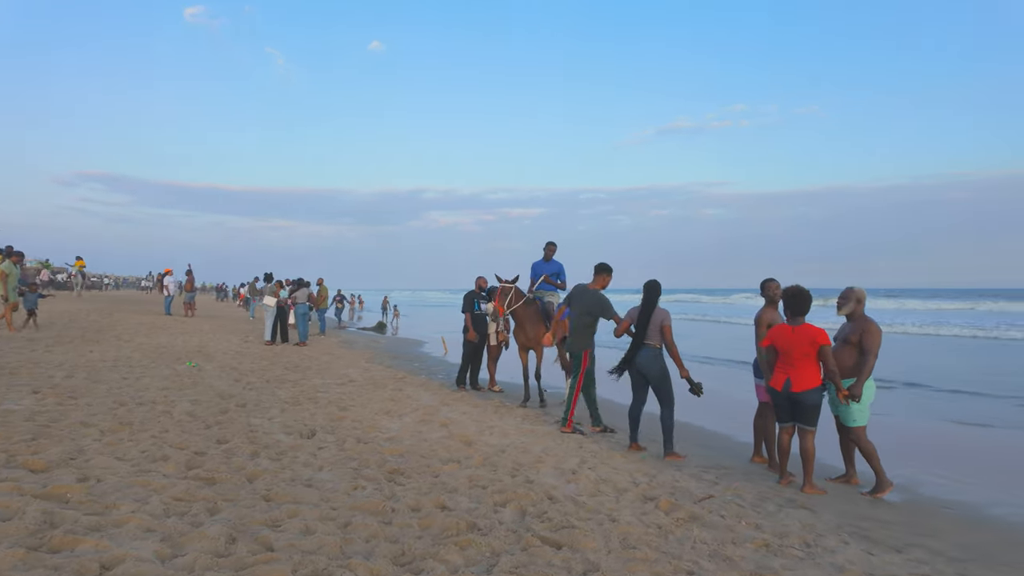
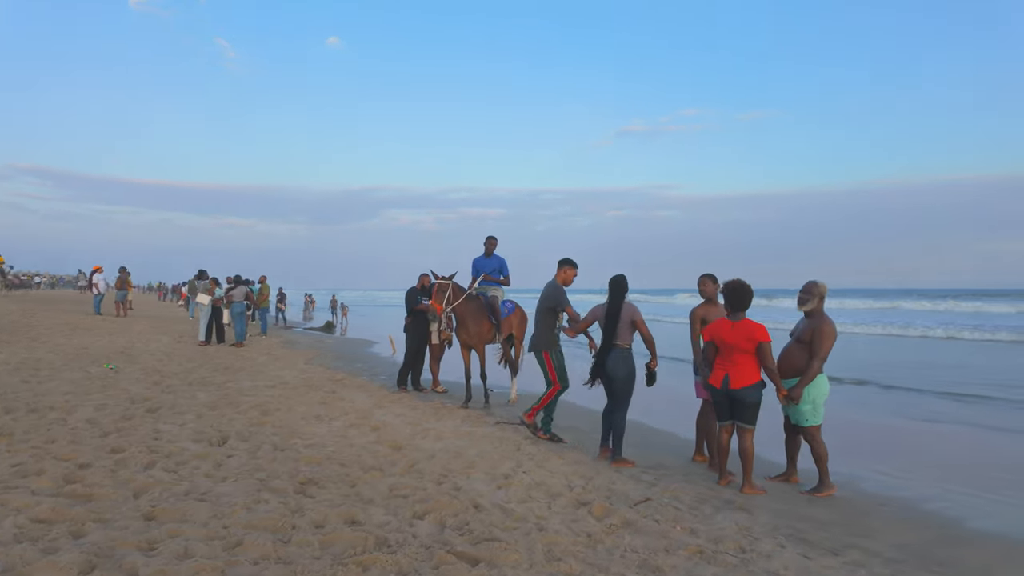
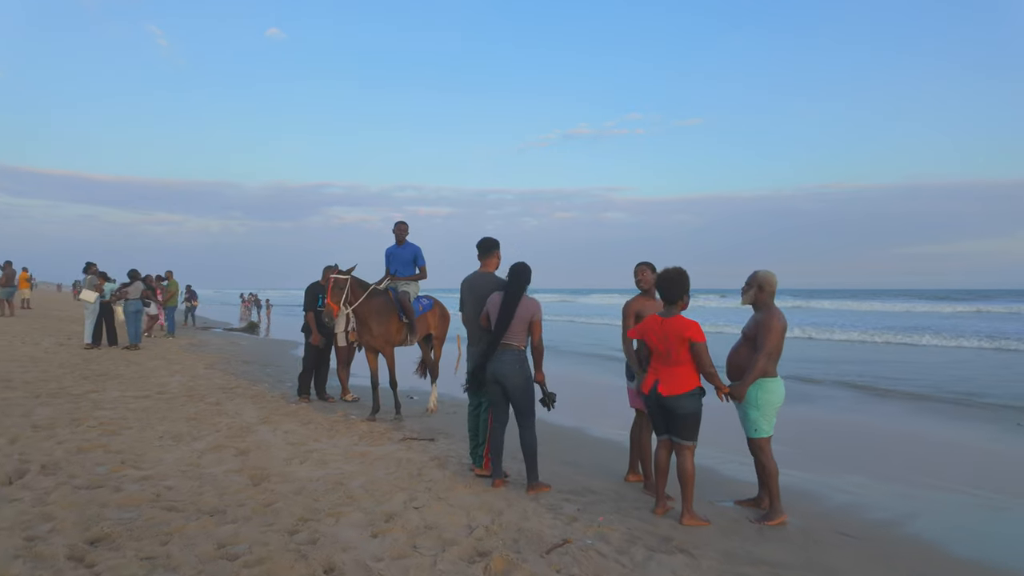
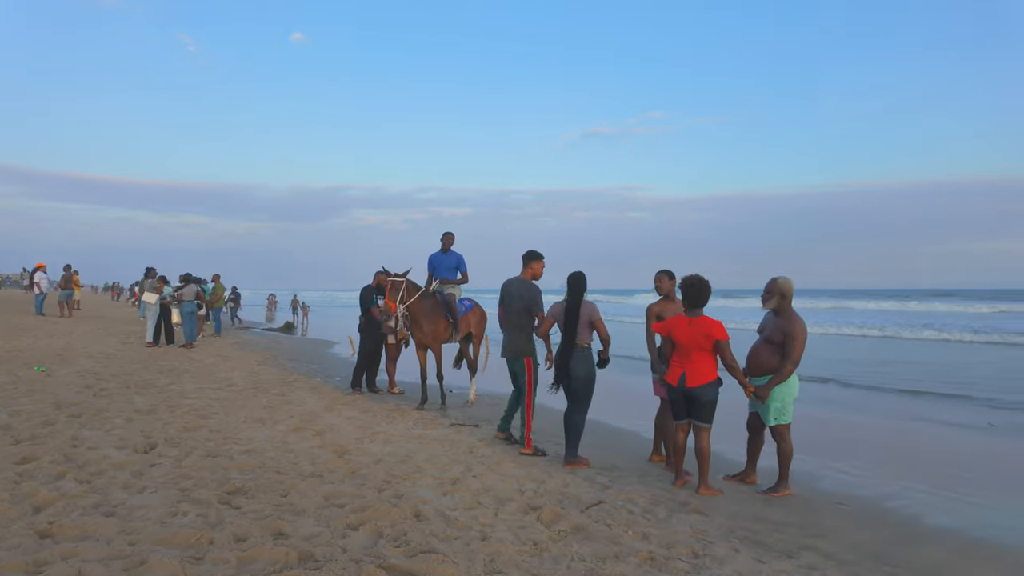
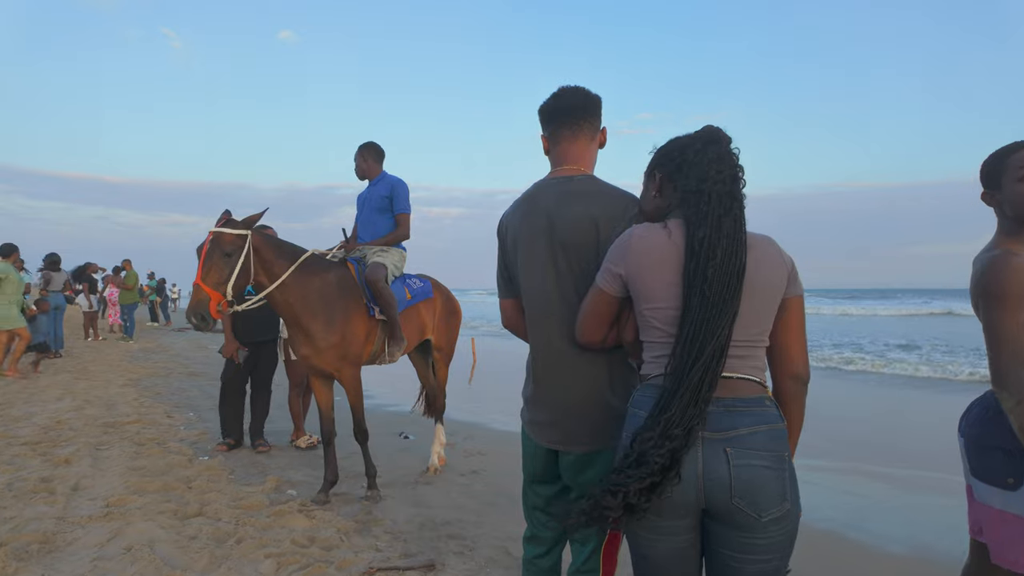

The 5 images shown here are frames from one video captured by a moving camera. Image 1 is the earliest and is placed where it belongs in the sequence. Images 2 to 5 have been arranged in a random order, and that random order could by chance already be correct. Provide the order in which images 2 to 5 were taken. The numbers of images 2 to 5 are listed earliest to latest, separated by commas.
2, 4, 3, 5
